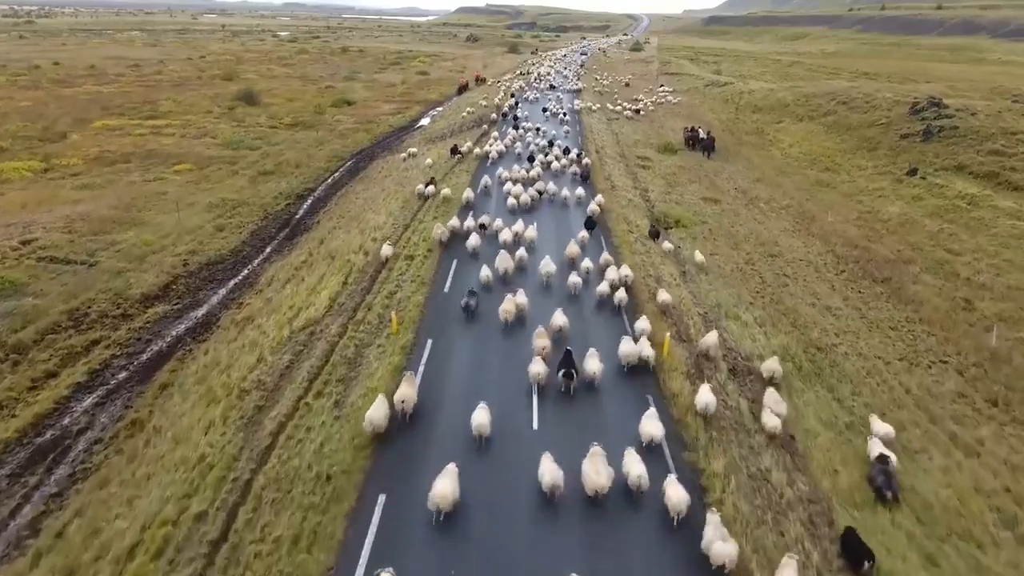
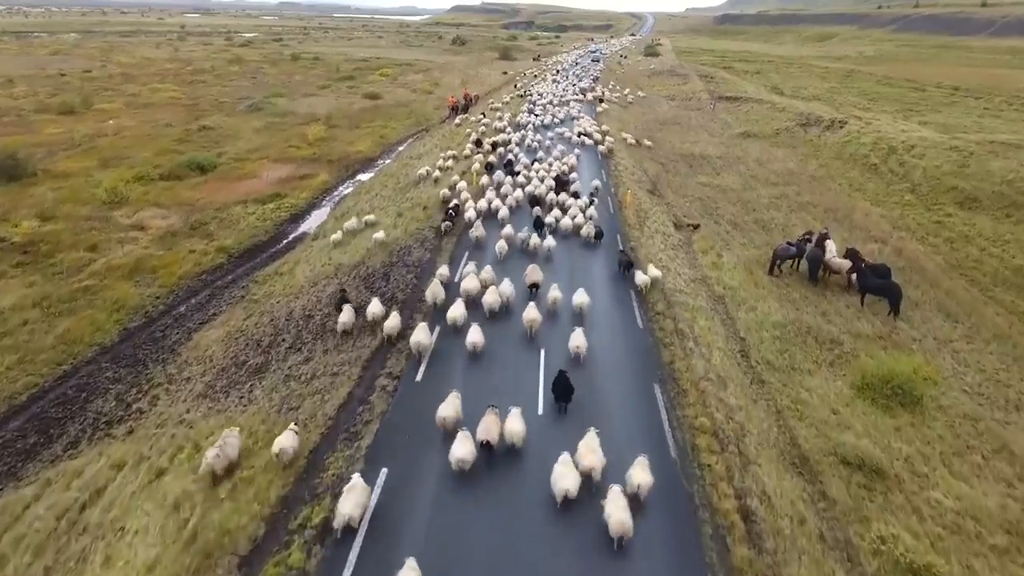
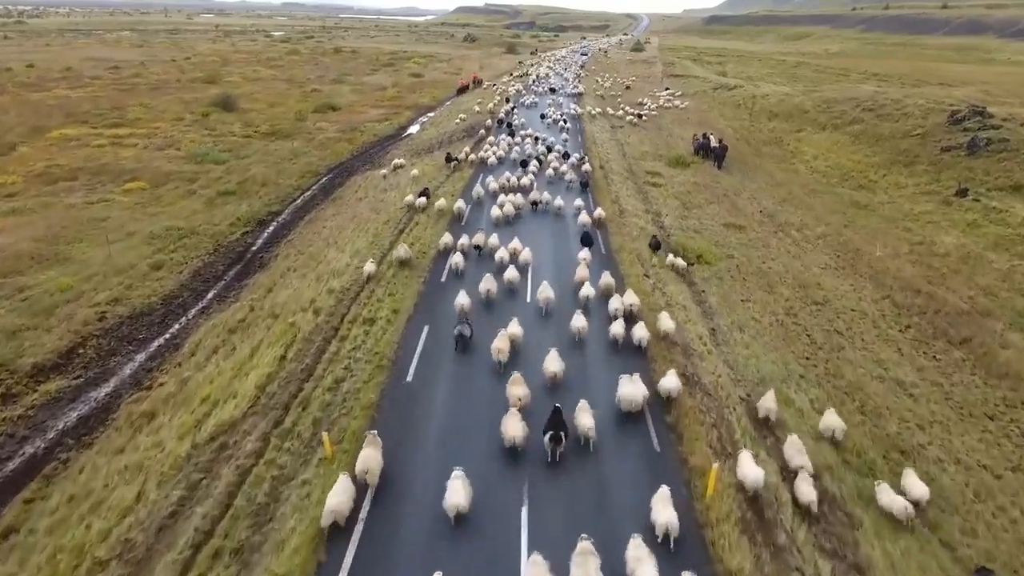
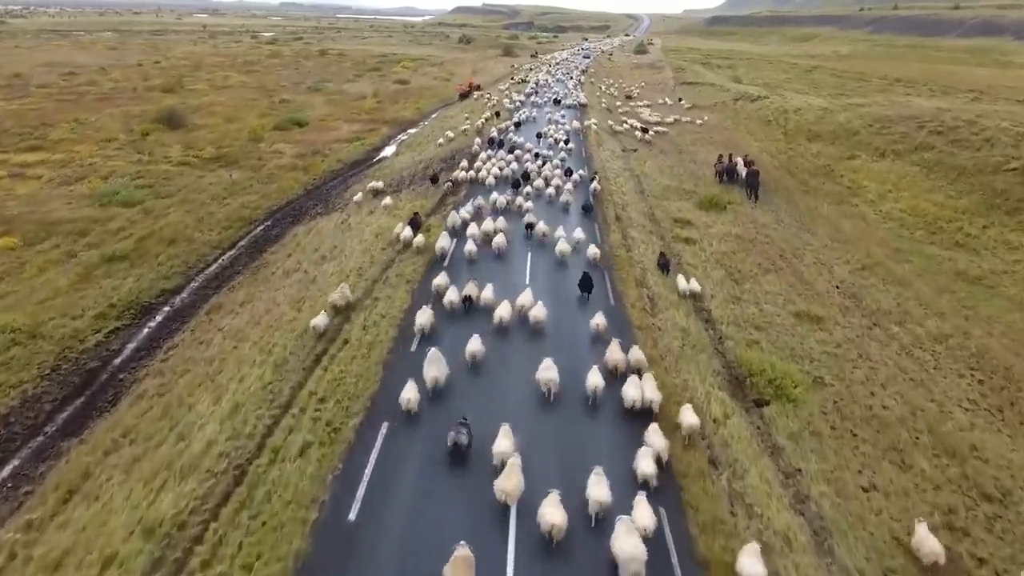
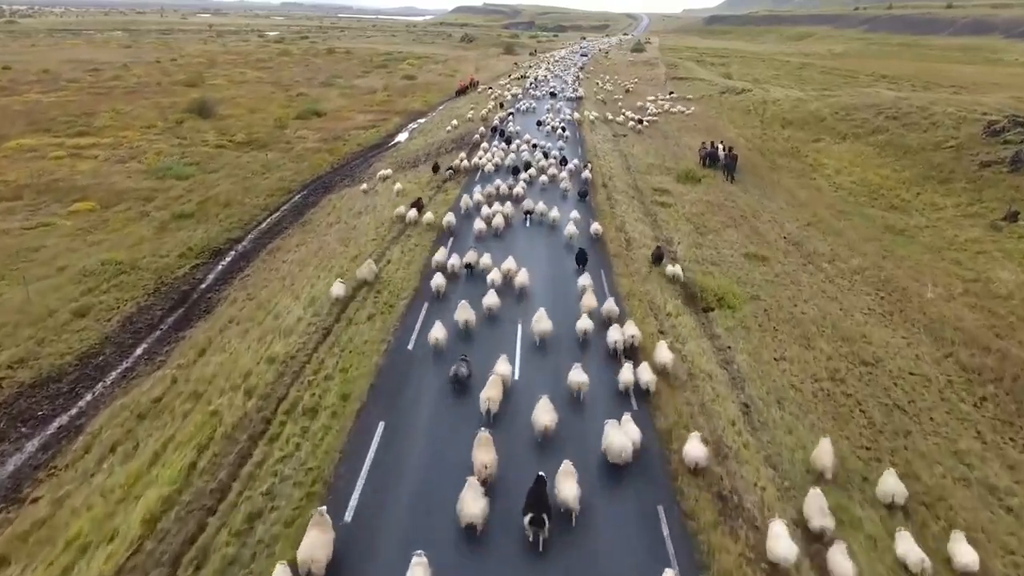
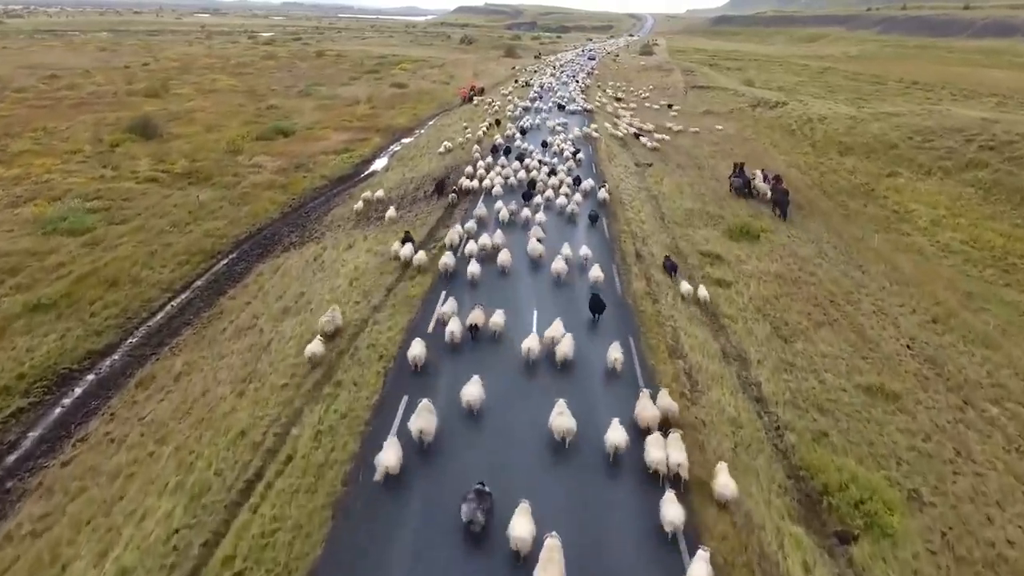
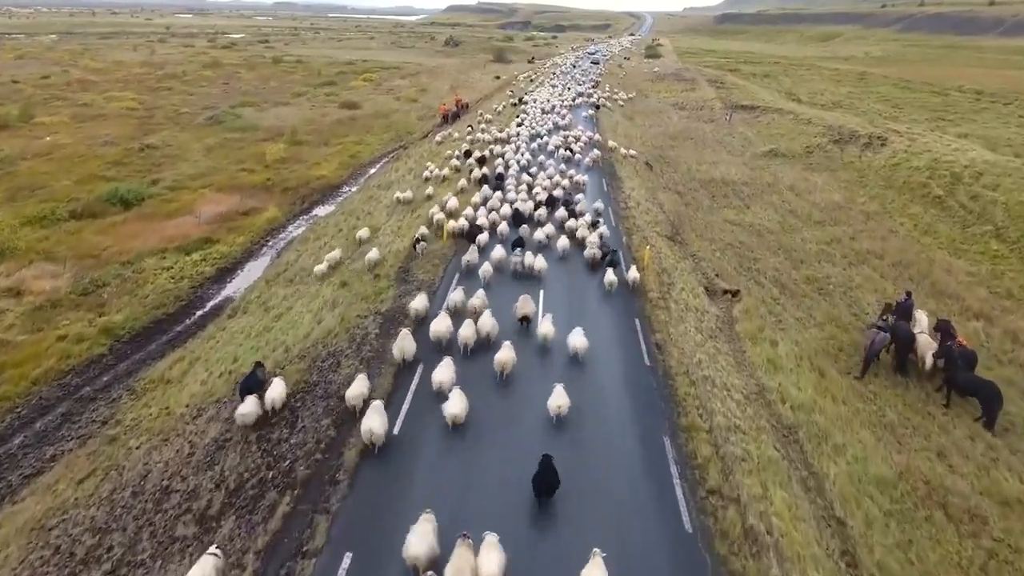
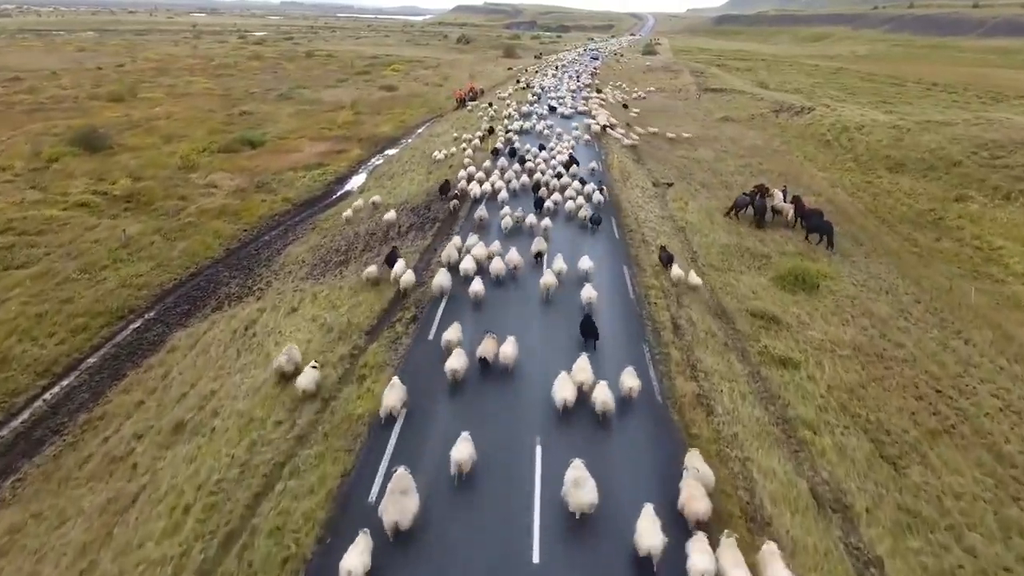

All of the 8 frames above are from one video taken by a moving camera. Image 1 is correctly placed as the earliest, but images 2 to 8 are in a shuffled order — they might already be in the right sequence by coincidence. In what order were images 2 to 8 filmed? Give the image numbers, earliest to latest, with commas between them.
3, 5, 4, 6, 8, 2, 7
